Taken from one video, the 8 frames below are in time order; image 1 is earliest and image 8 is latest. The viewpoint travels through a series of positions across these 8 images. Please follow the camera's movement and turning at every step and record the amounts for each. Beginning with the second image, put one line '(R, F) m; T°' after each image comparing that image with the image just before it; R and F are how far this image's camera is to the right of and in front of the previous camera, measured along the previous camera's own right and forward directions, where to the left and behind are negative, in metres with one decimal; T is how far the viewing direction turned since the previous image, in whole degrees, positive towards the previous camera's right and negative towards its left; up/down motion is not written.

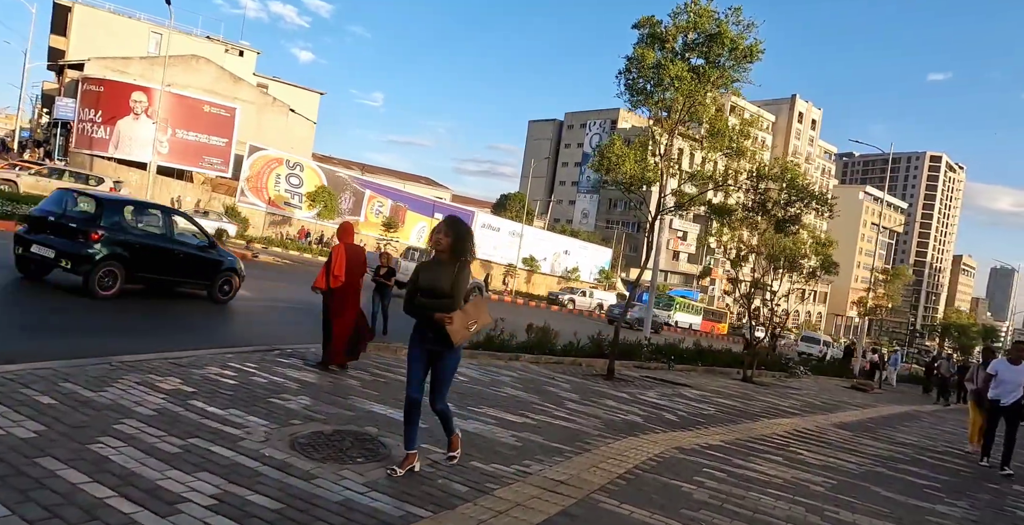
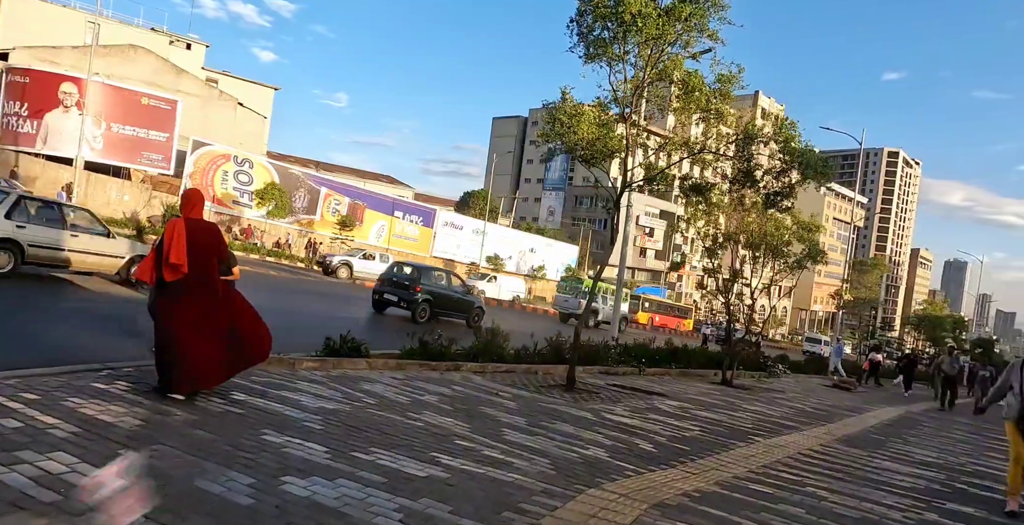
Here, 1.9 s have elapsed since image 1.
(+0.5, +2.2) m; +3°
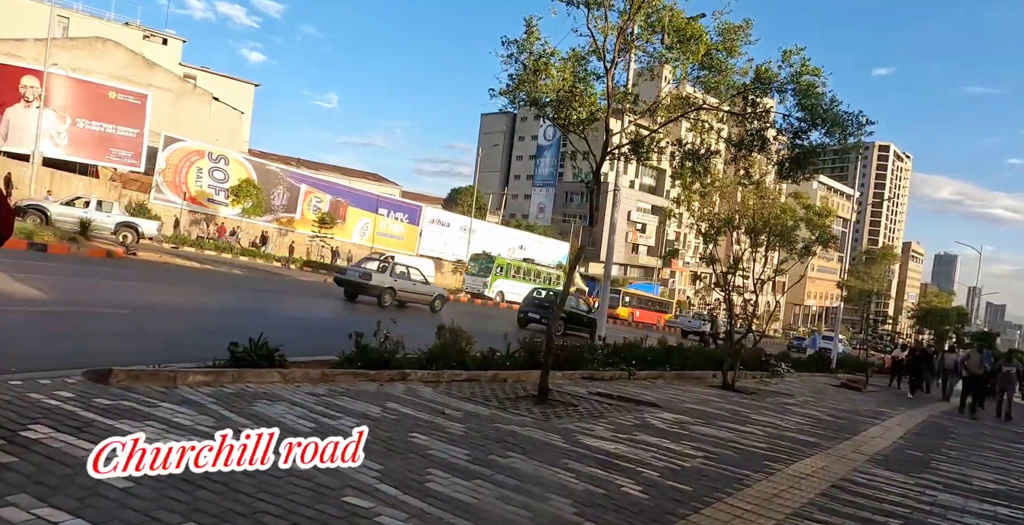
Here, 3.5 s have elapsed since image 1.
(+0.4, +1.9) m; +1°
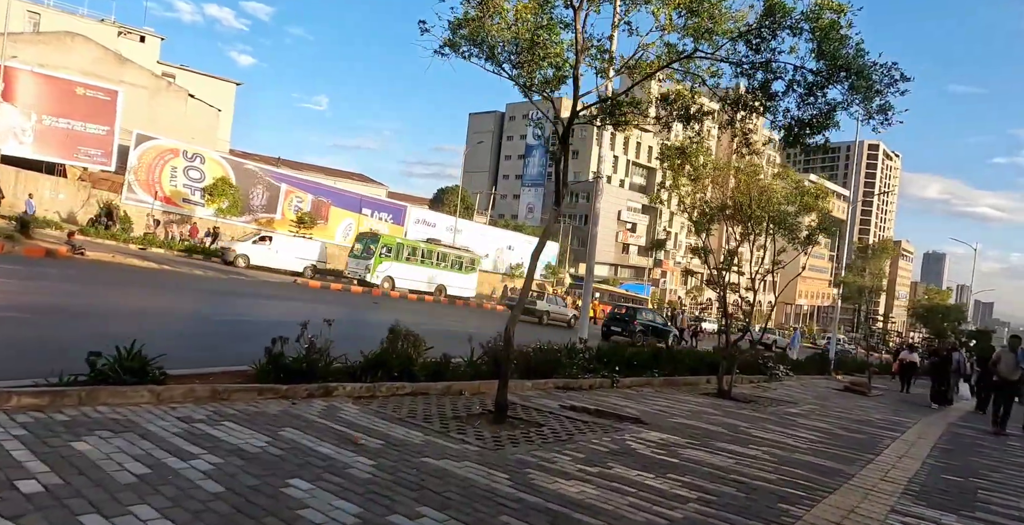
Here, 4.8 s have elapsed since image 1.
(+0.4, +1.6) m; +1°
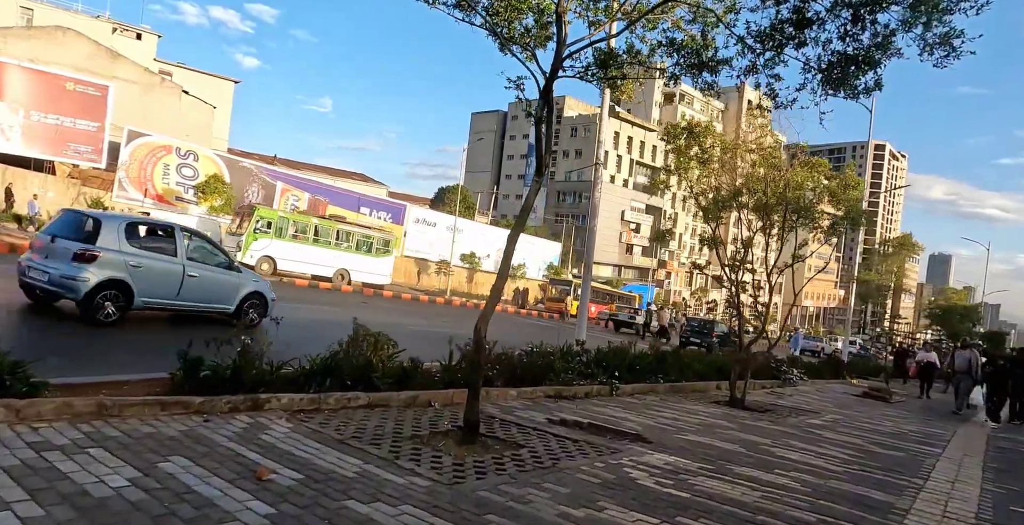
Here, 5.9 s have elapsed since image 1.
(+0.3, +1.3) m; 0°
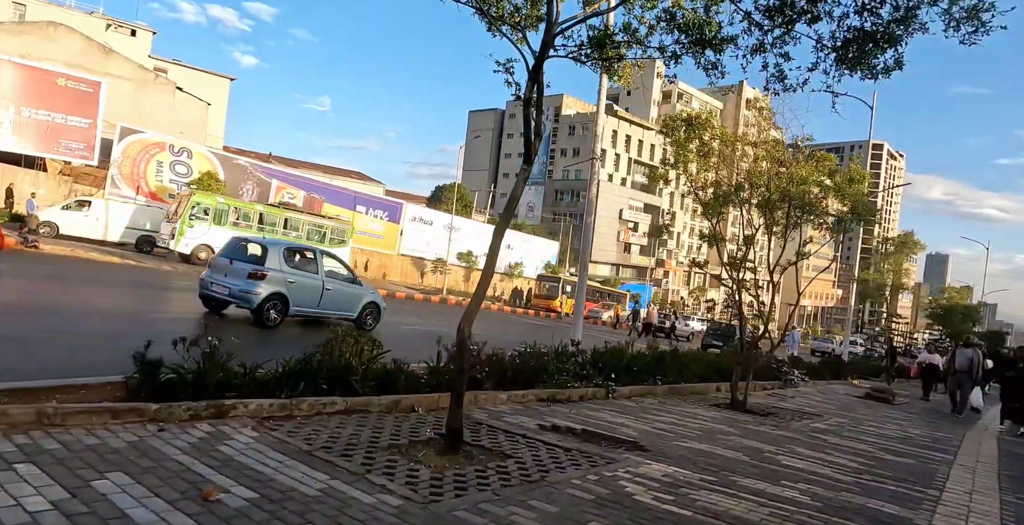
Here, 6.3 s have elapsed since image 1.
(+0.1, +0.4) m; 0°
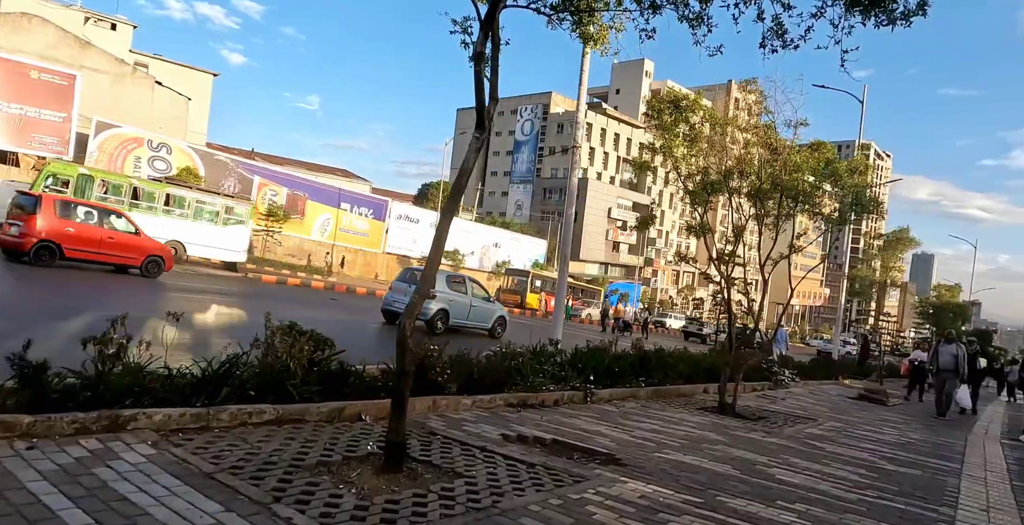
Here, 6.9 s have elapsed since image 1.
(+0.3, +0.8) m; +1°
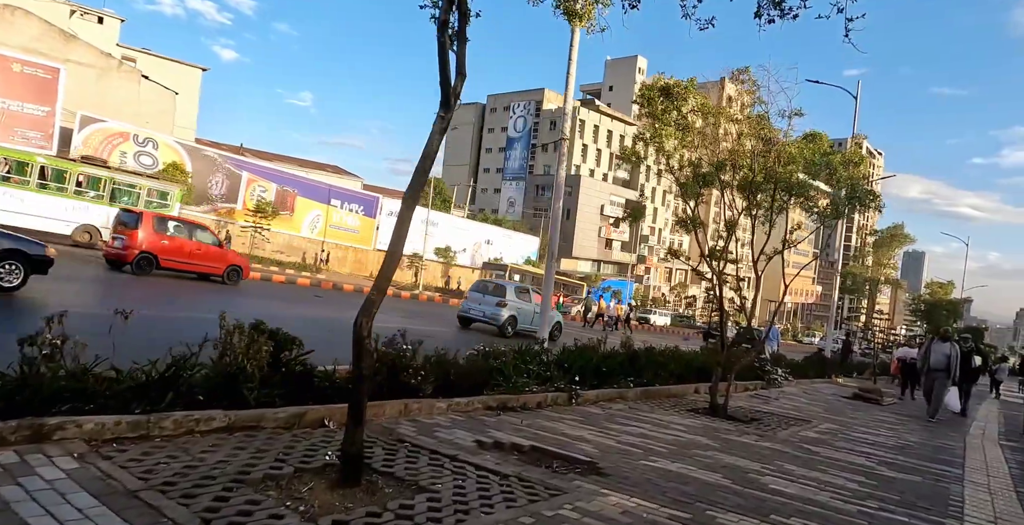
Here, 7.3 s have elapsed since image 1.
(+0.1, +0.4) m; +1°
